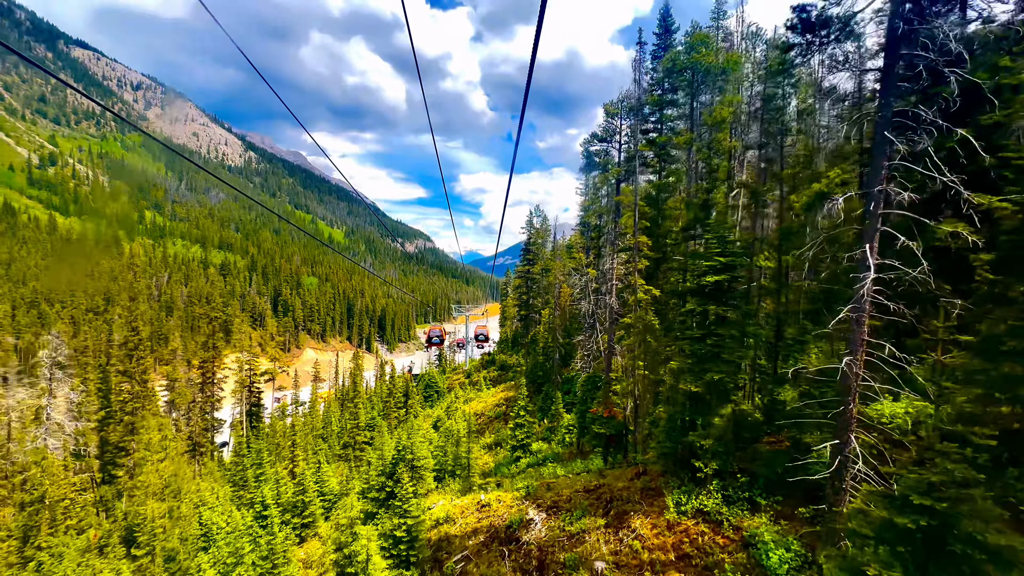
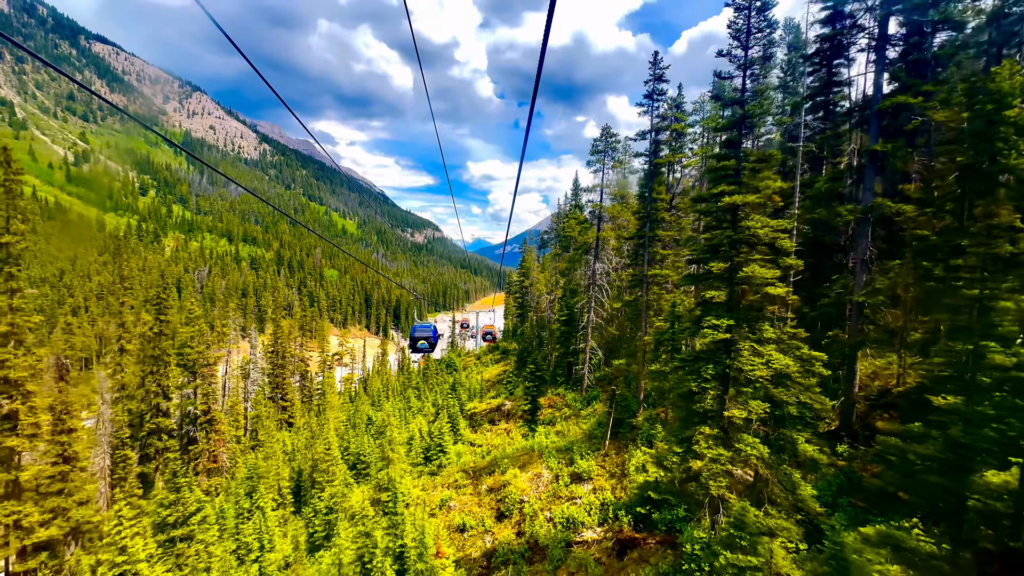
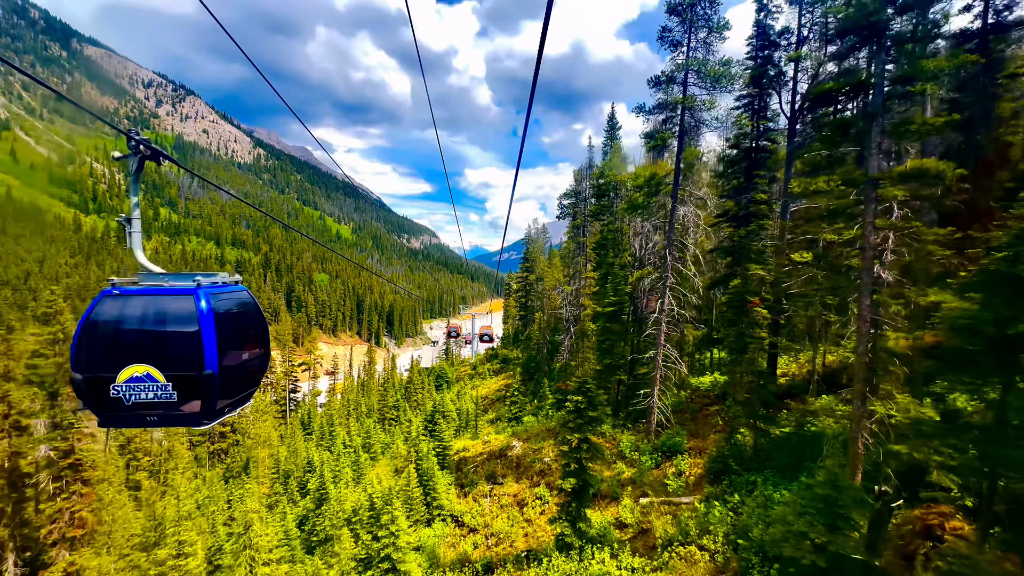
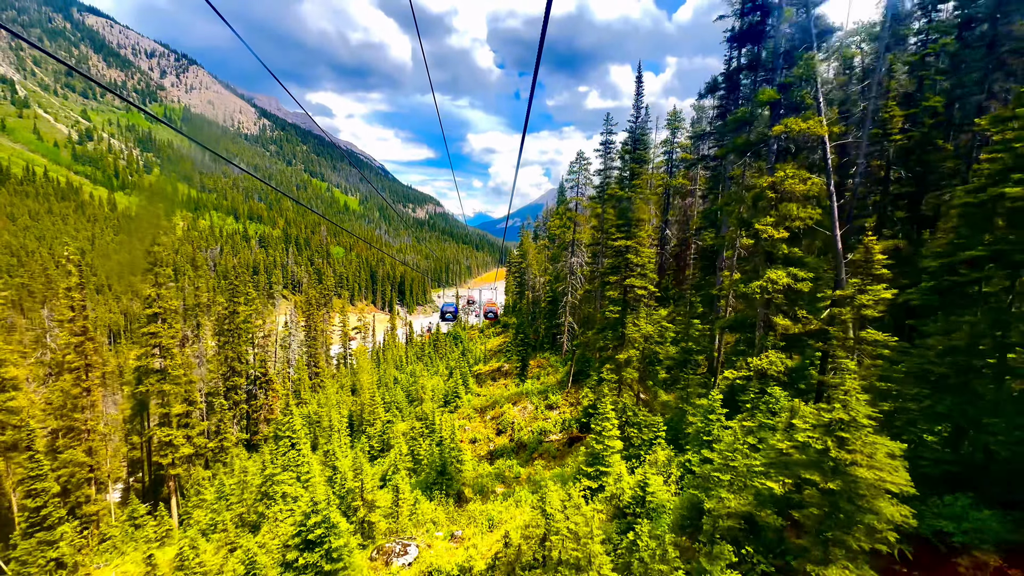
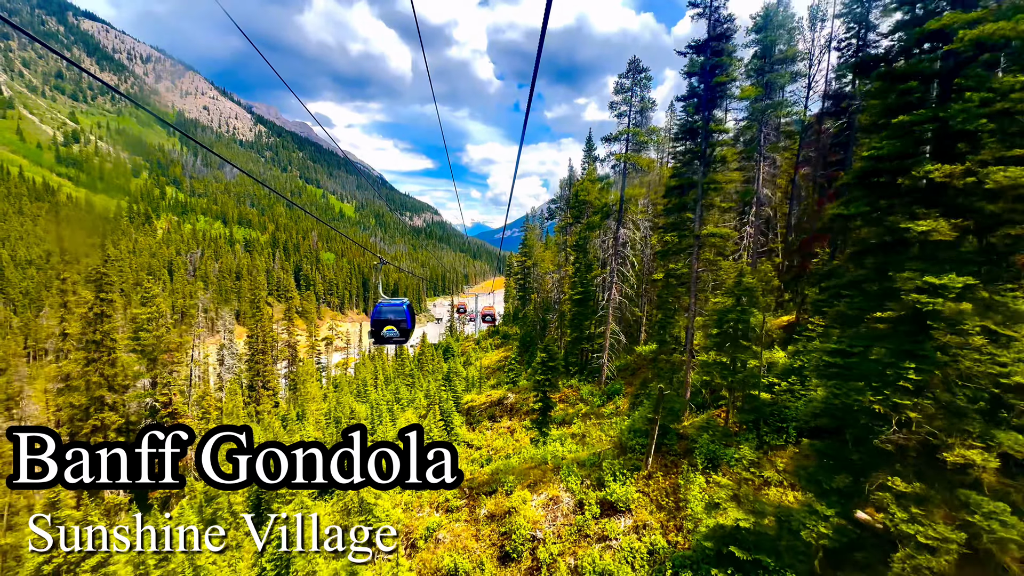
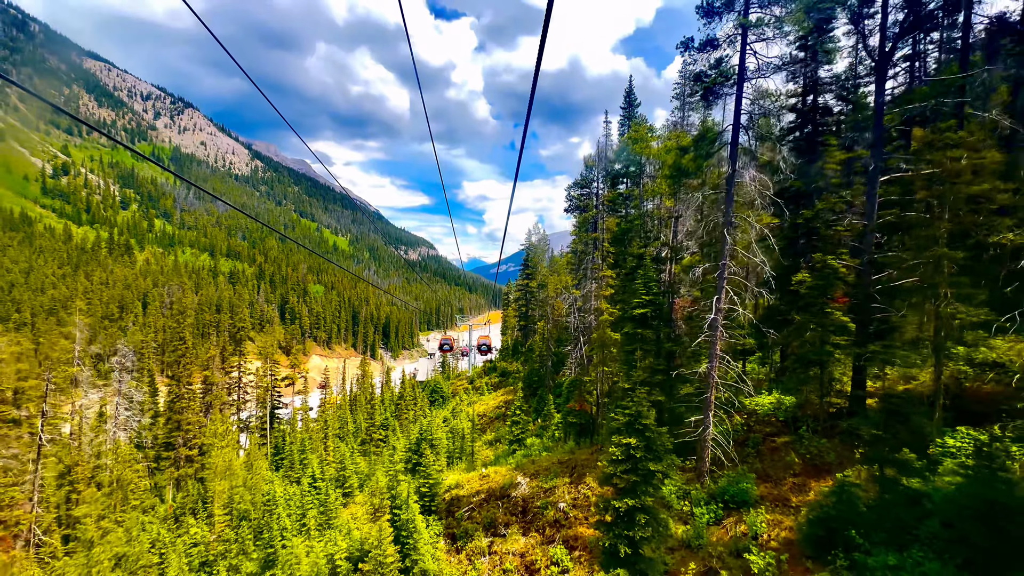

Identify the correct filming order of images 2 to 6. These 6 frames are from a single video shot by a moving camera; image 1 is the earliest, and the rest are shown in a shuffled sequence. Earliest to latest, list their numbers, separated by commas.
6, 3, 5, 2, 4
